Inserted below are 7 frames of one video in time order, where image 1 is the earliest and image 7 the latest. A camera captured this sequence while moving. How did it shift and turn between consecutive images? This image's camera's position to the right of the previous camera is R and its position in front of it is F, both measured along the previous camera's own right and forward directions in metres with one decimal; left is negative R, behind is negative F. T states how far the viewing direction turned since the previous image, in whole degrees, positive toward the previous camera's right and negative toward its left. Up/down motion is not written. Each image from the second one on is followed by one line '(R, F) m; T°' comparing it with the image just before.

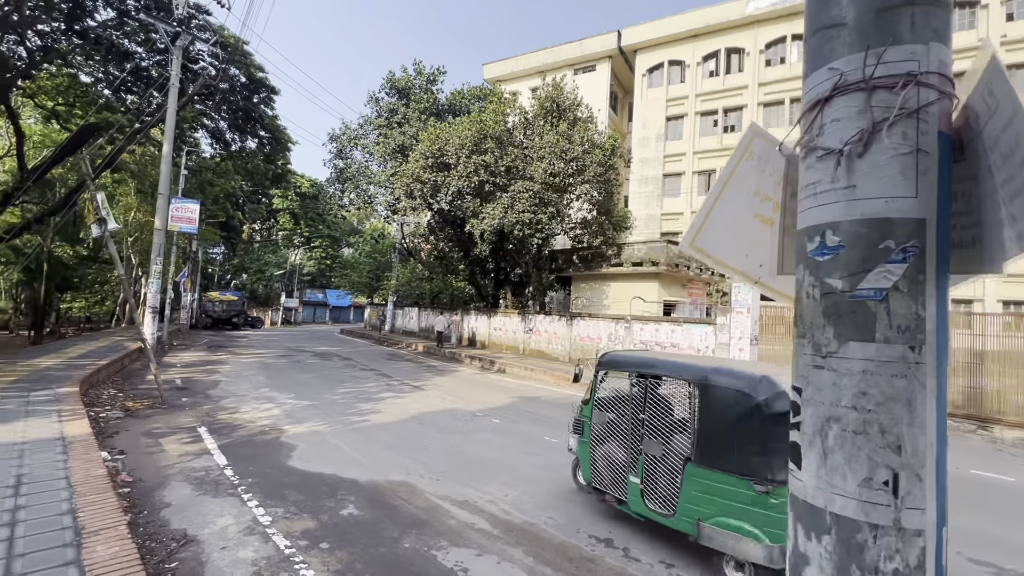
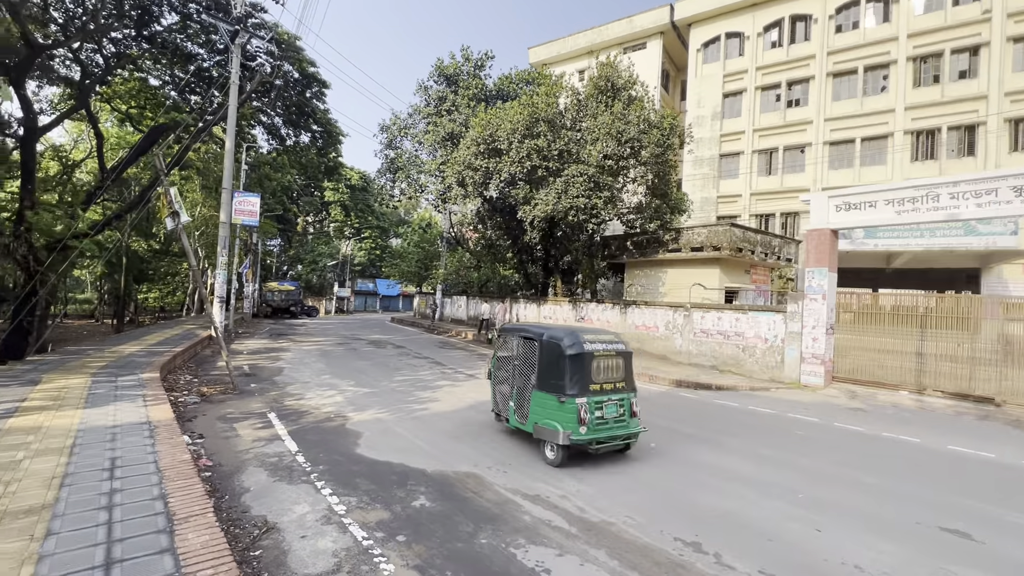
(-0.3, +0.2) m; -5°
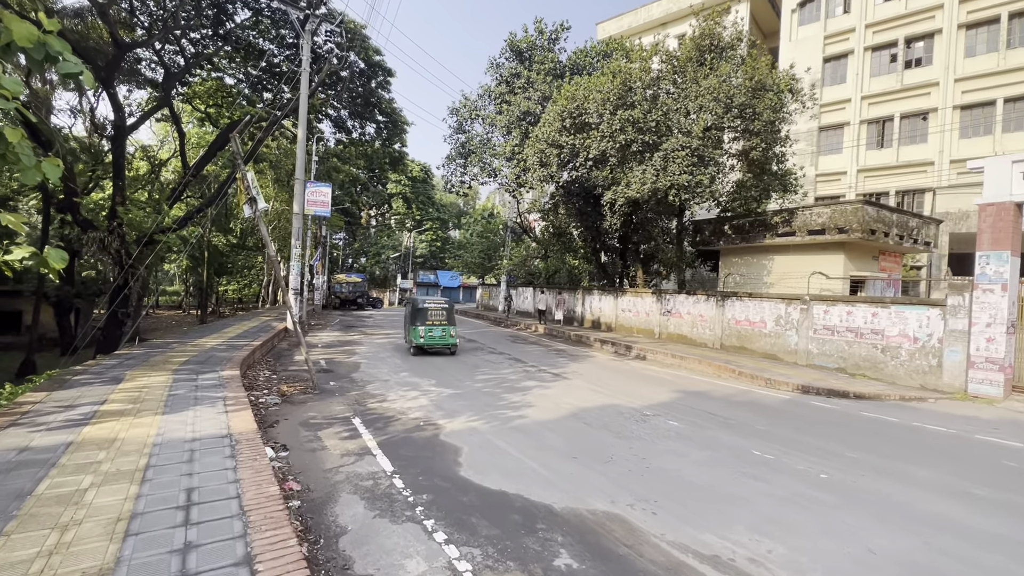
(-0.9, +1.2) m; -7°
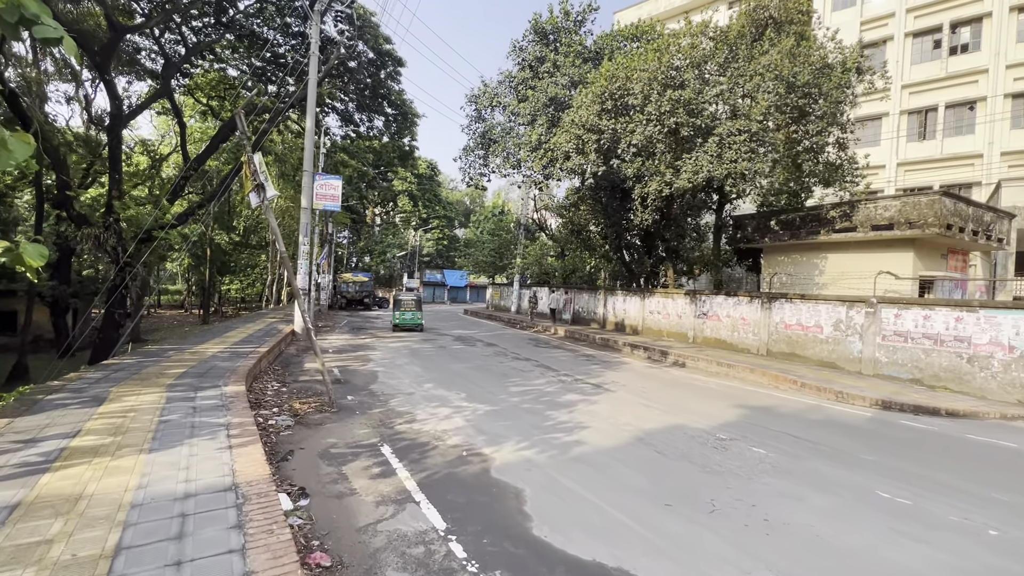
(-0.8, +1.2) m; 0°
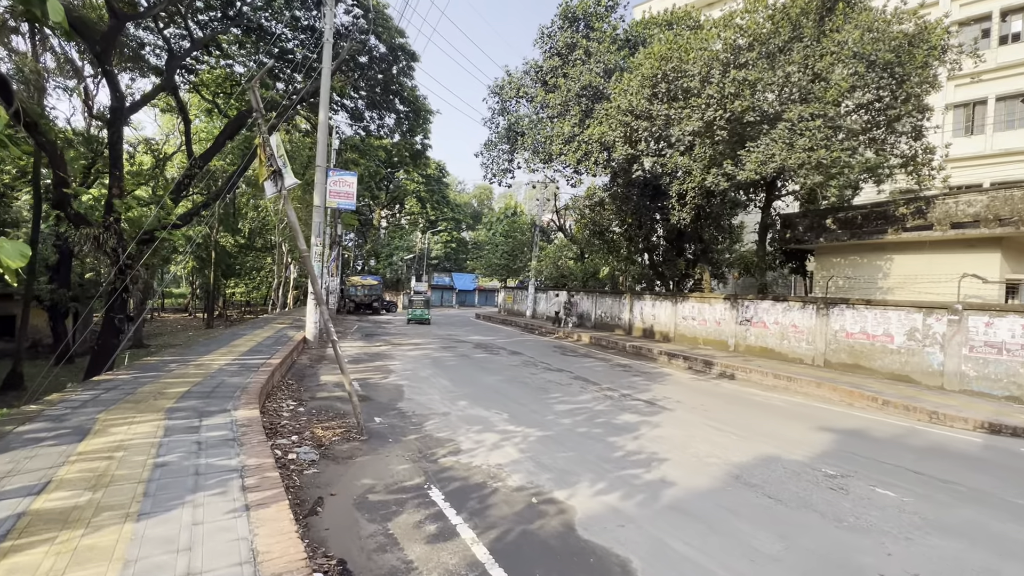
(-0.8, +1.2) m; 0°
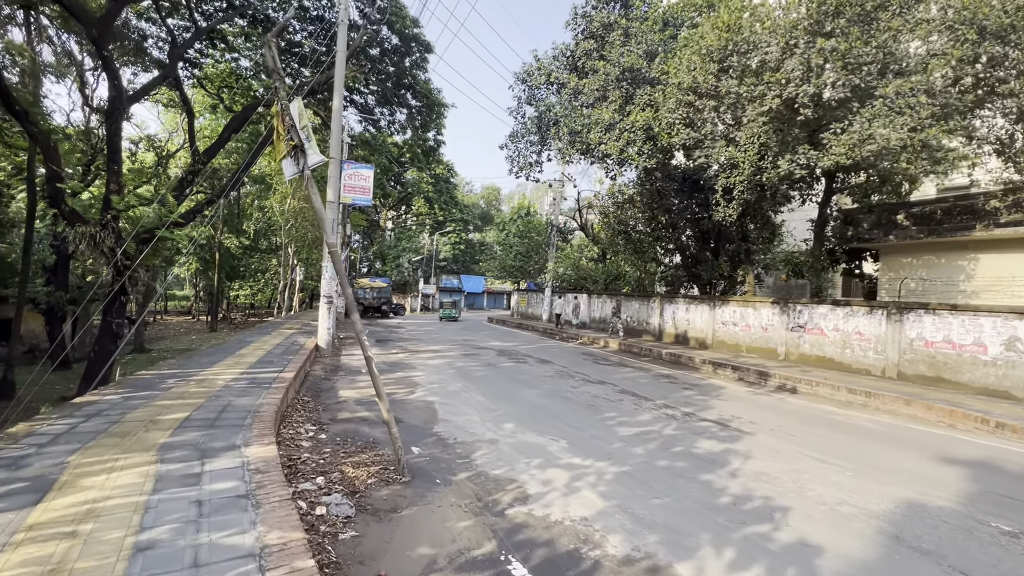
(-0.8, +1.3) m; 0°
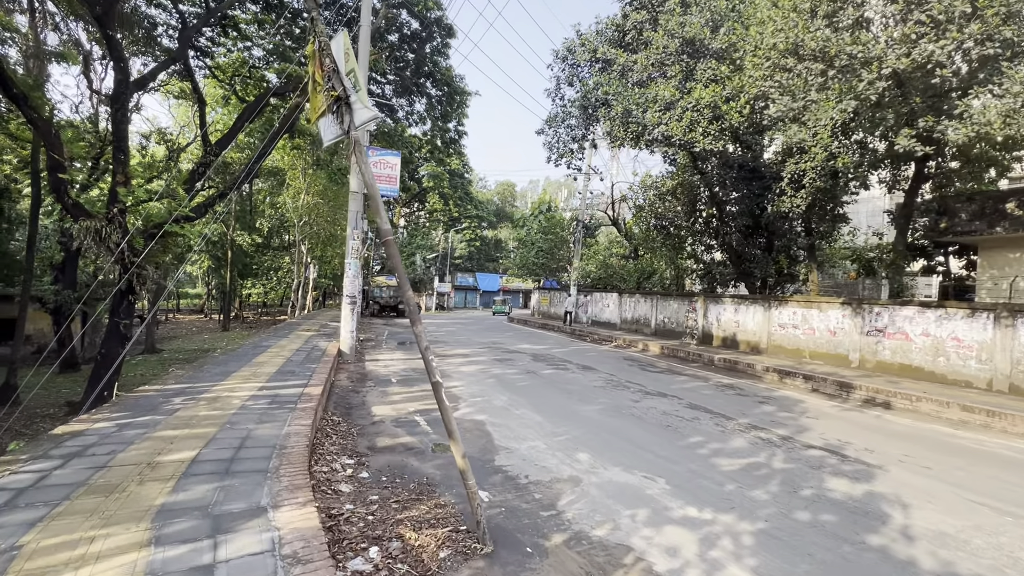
(-0.9, +1.4) m; -1°
